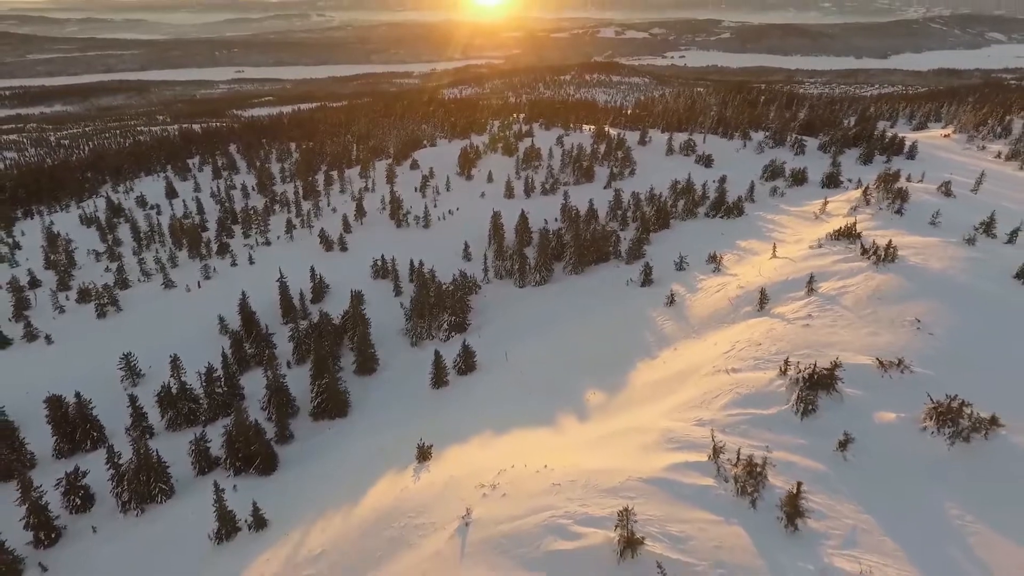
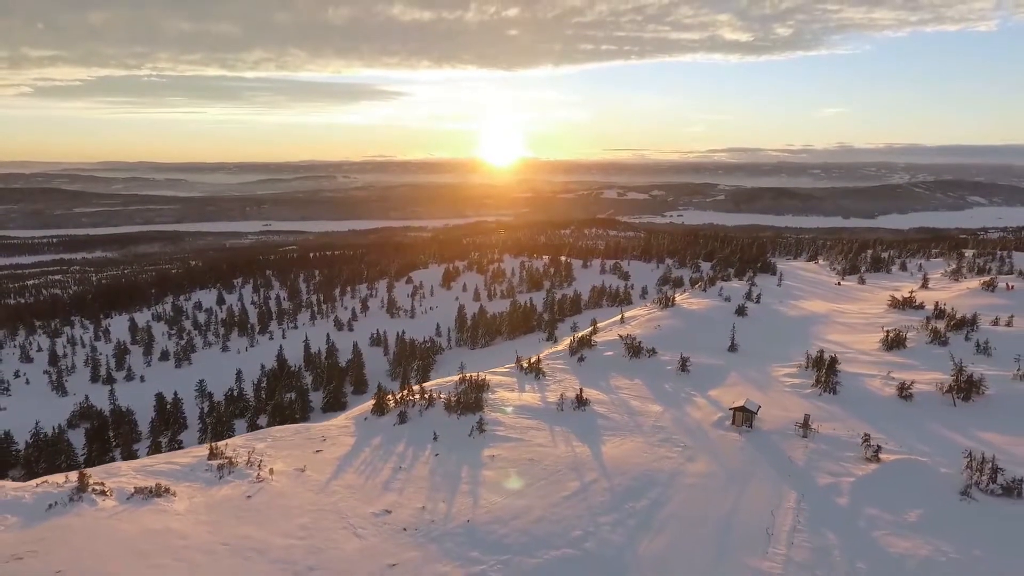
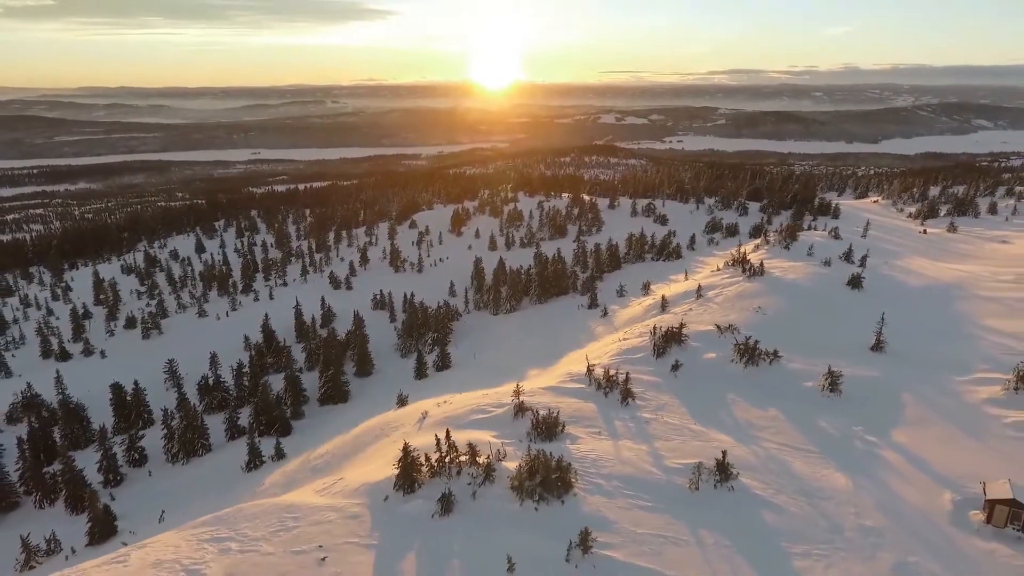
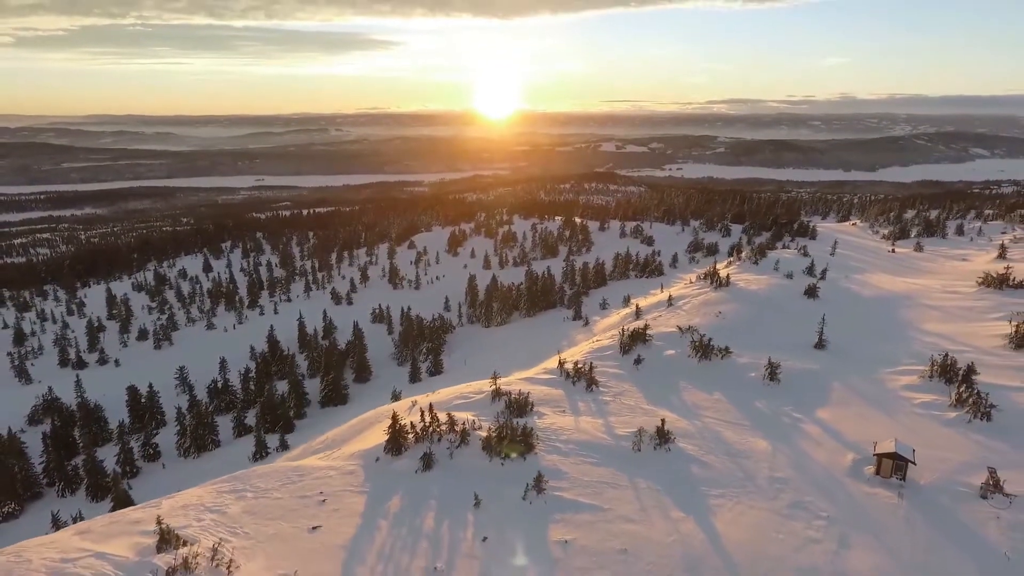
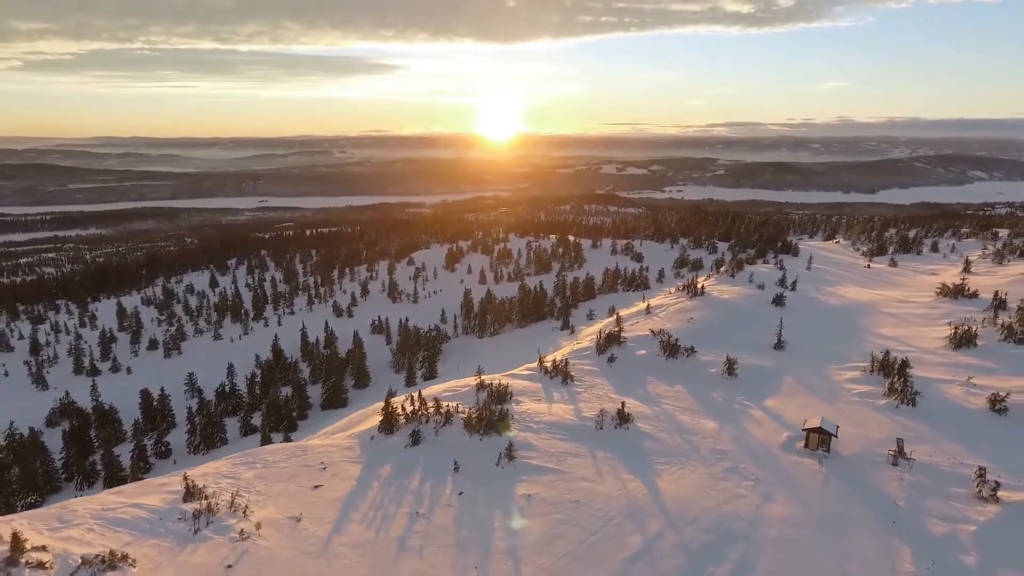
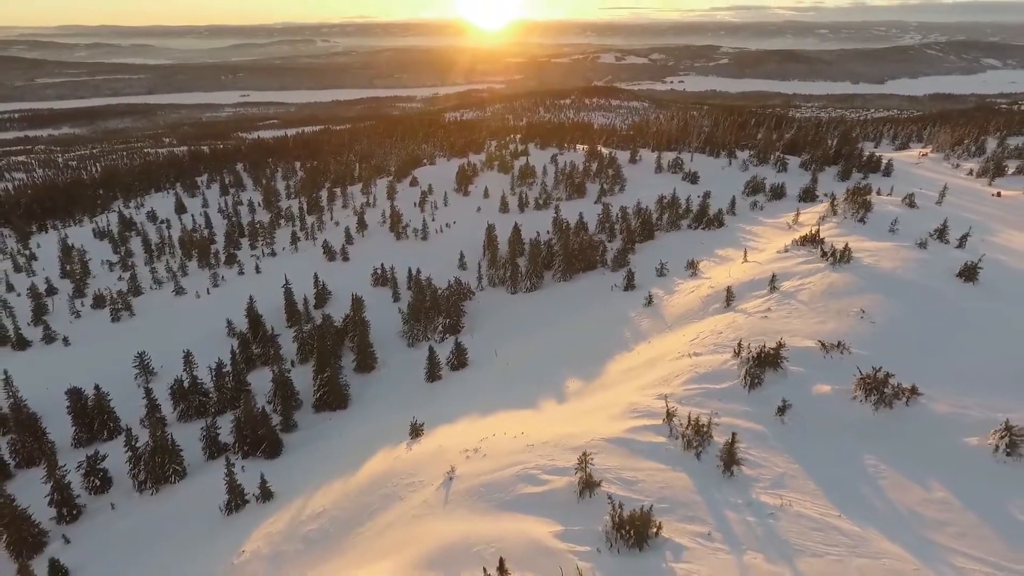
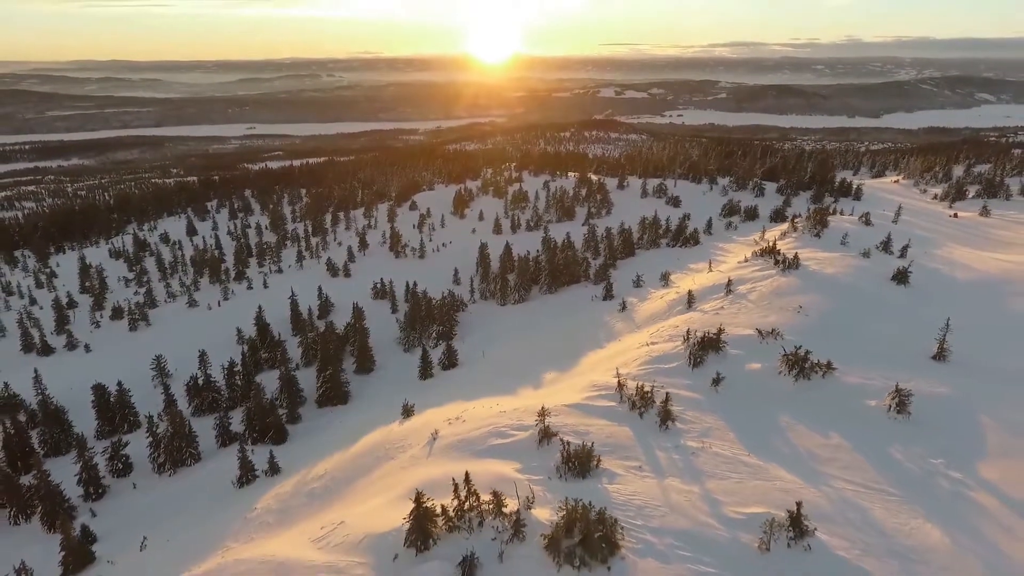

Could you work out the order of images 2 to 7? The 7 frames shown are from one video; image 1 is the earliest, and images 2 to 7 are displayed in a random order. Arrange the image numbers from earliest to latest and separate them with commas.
6, 7, 3, 4, 5, 2
